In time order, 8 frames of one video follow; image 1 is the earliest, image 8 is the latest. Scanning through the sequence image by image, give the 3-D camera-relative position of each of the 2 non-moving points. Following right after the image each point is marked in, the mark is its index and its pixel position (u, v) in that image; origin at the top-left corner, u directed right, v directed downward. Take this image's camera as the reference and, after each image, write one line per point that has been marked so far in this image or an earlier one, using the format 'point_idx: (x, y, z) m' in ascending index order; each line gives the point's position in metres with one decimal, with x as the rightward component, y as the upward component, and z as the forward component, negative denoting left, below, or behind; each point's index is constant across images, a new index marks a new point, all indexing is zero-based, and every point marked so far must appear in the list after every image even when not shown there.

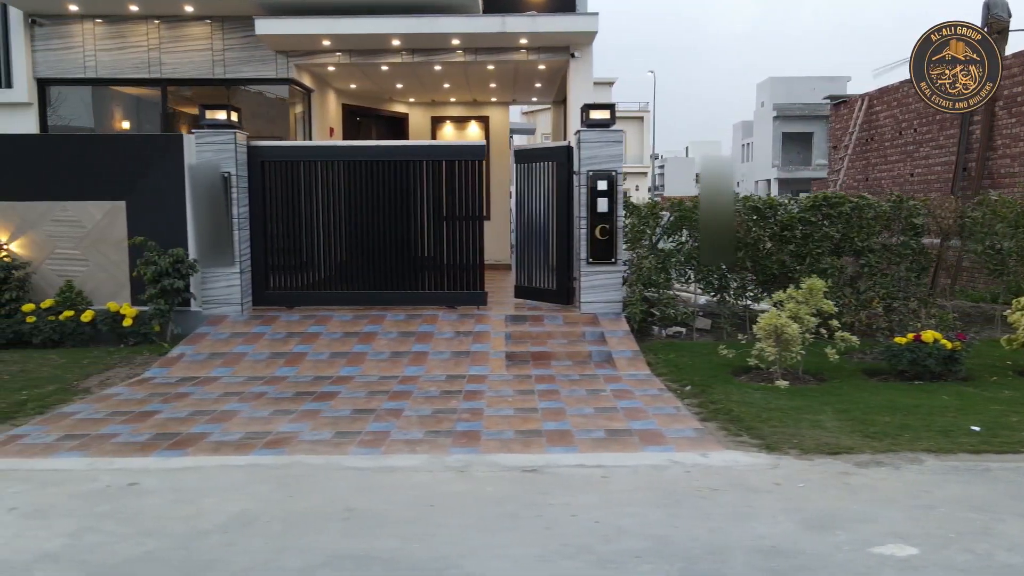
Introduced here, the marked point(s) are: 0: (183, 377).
0: (-1.8, -0.5, +7.4) m
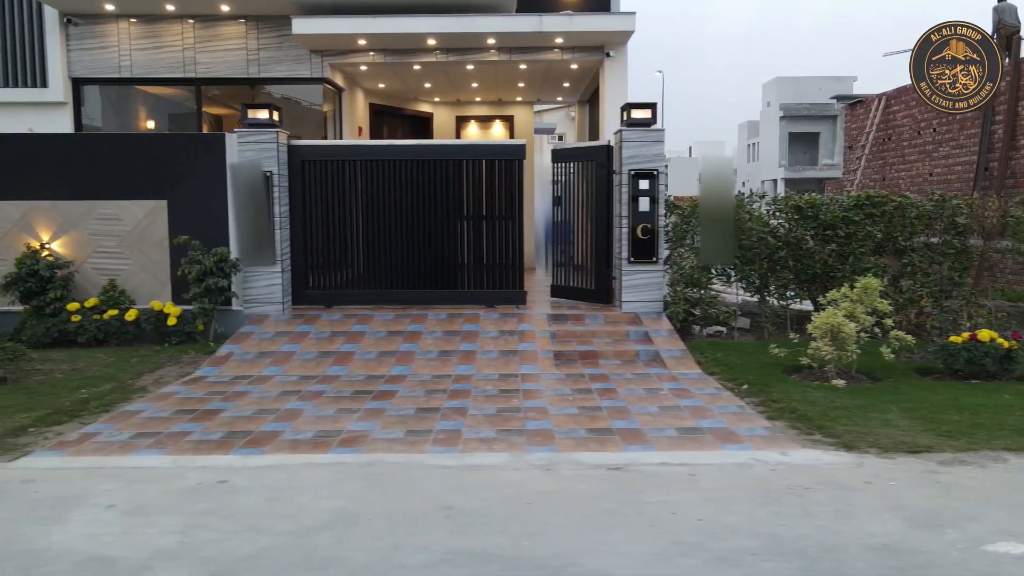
0: (-1.5, -0.5, +7.4) m
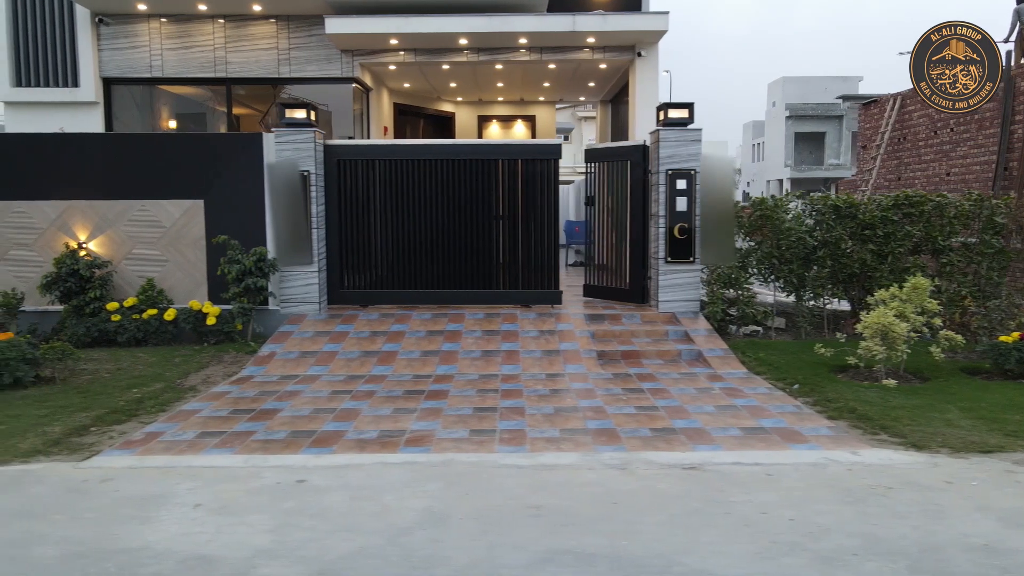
0: (-1.3, -0.5, +7.4) m
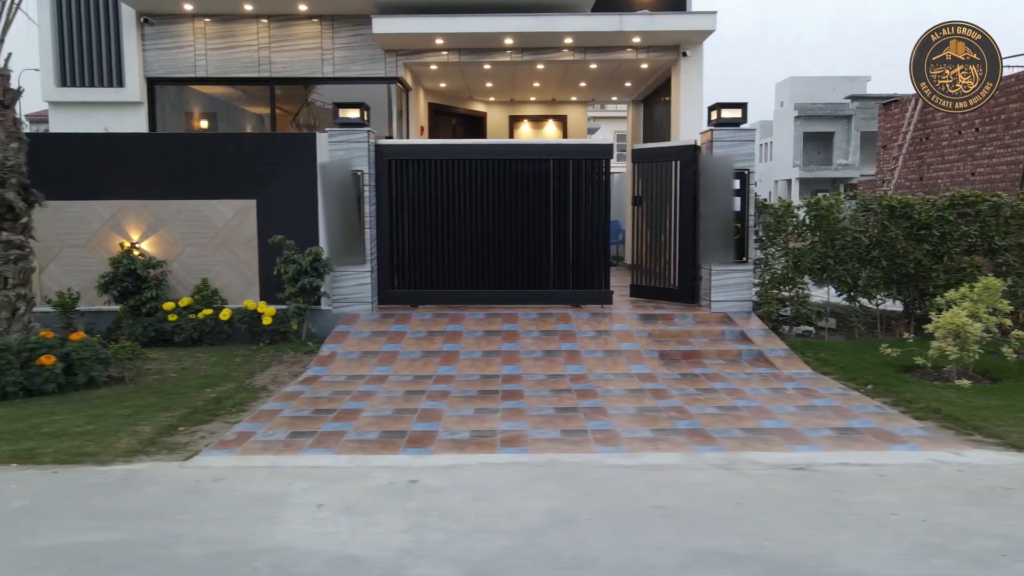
0: (-0.9, -0.5, +7.4) m
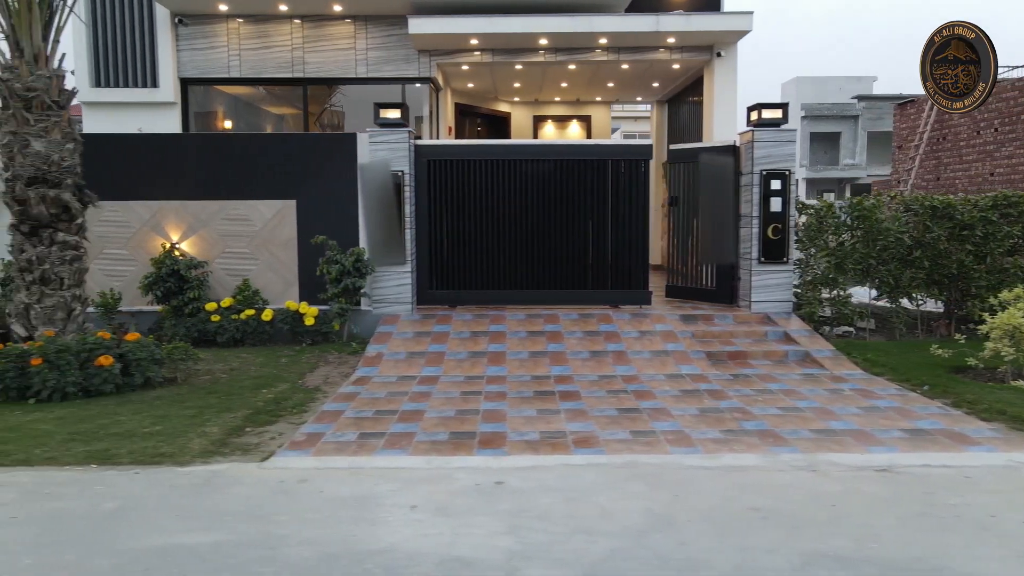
0: (-0.6, -0.5, +7.4) m
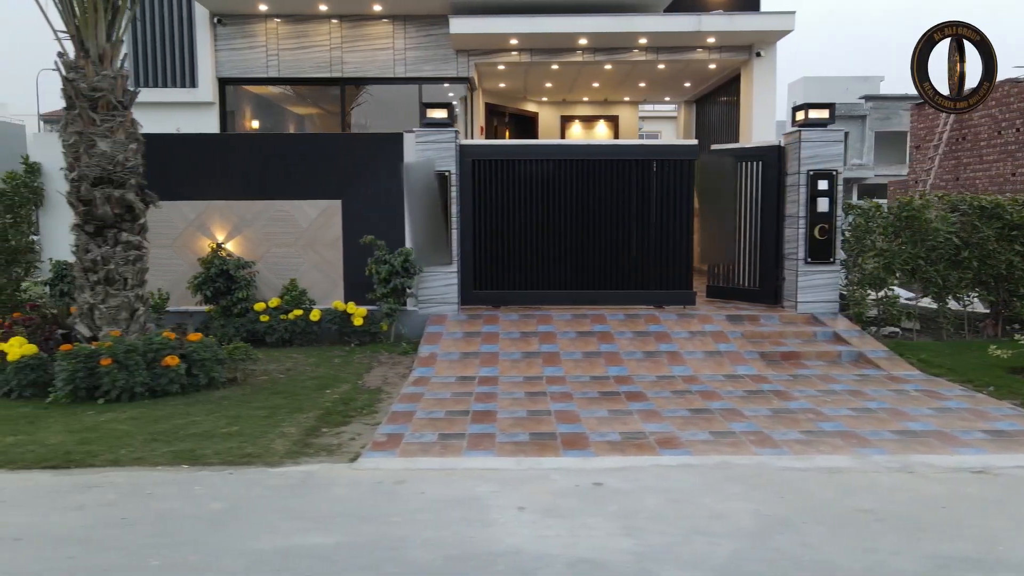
0: (-0.3, -0.5, +7.4) m
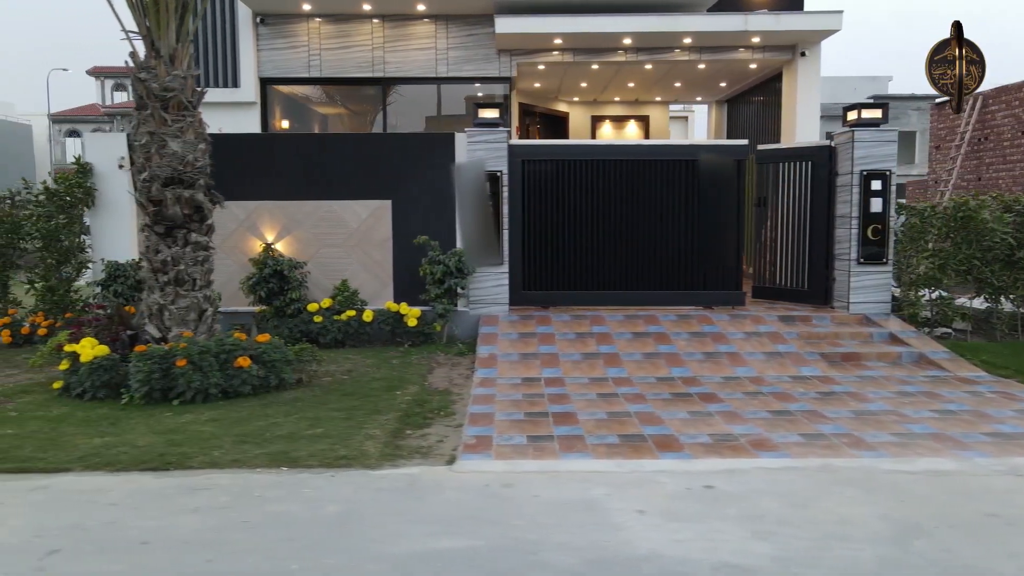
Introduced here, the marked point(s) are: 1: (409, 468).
0: (+0.1, -0.5, +7.4) m
1: (-0.4, -0.6, +4.6) m
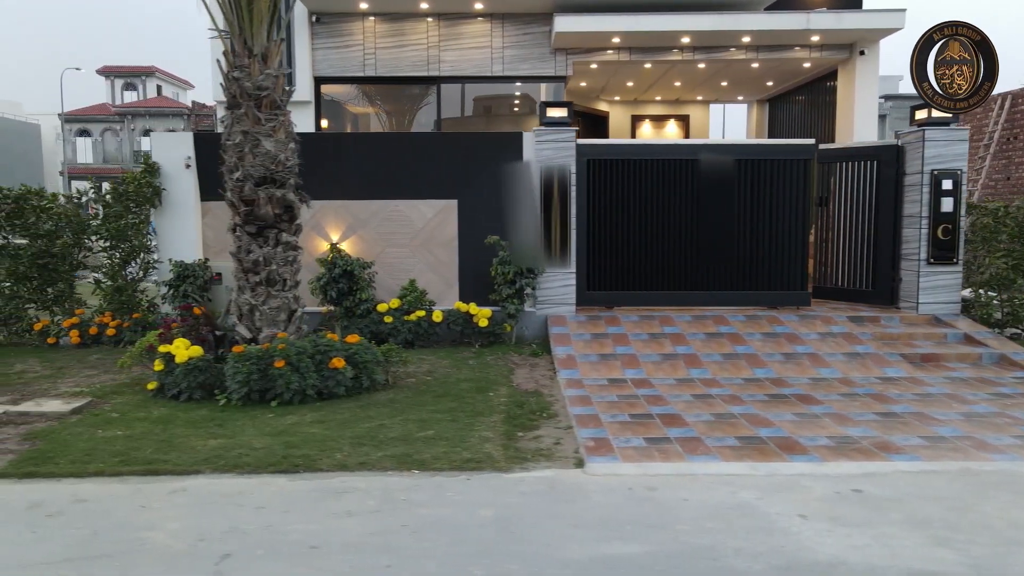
0: (+0.5, -0.5, +7.3) m
1: (+0.1, -0.6, +4.6) m
